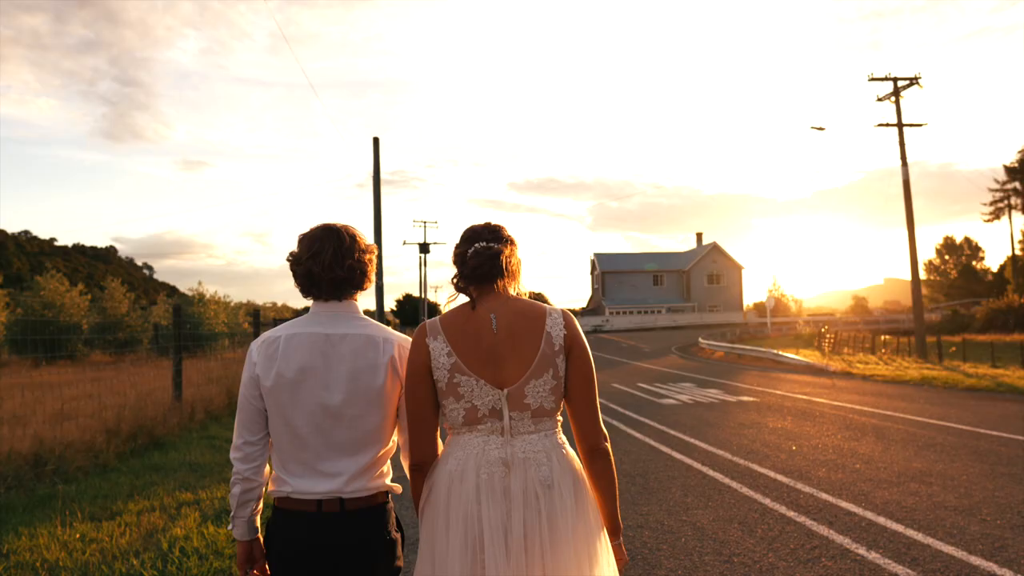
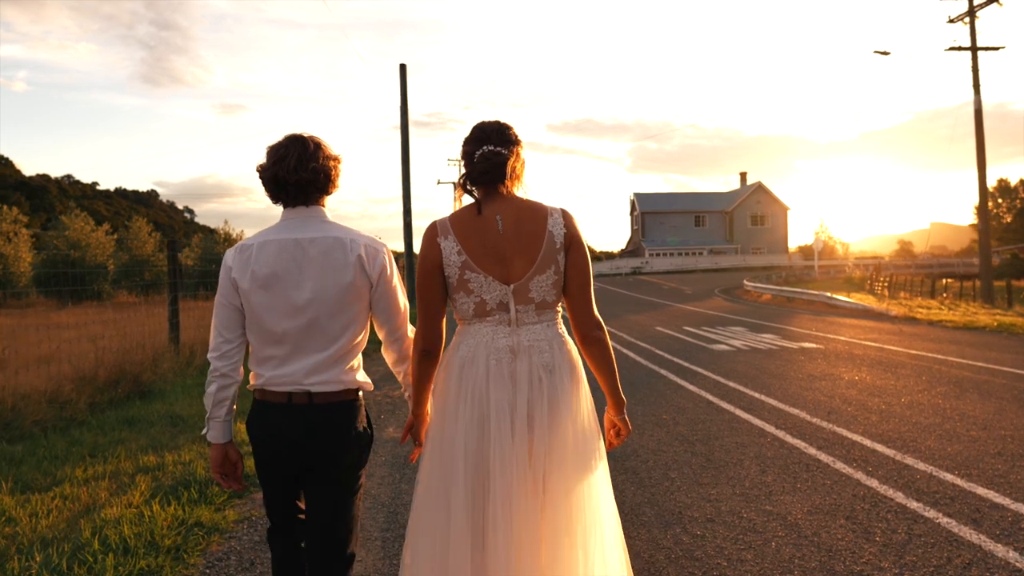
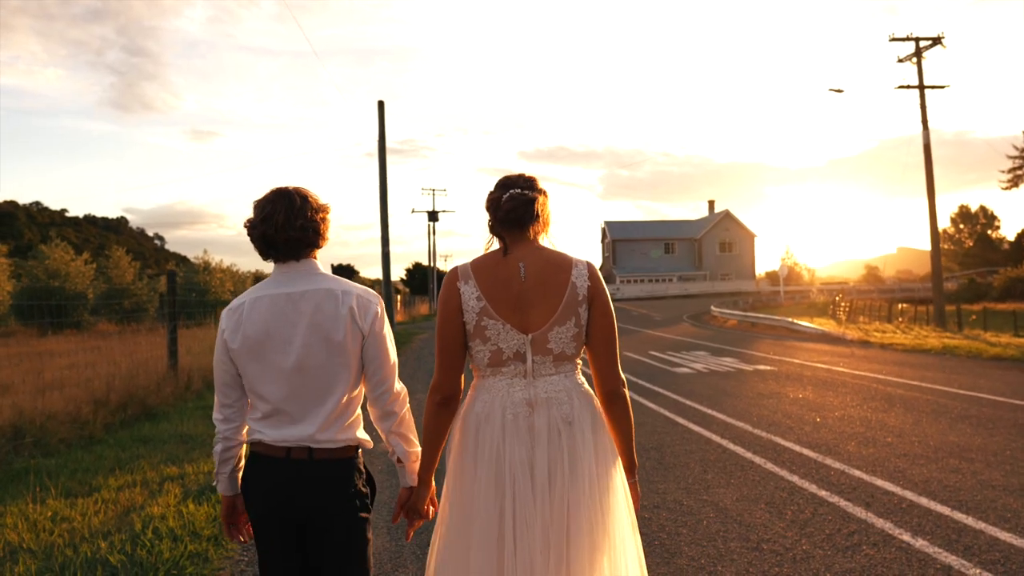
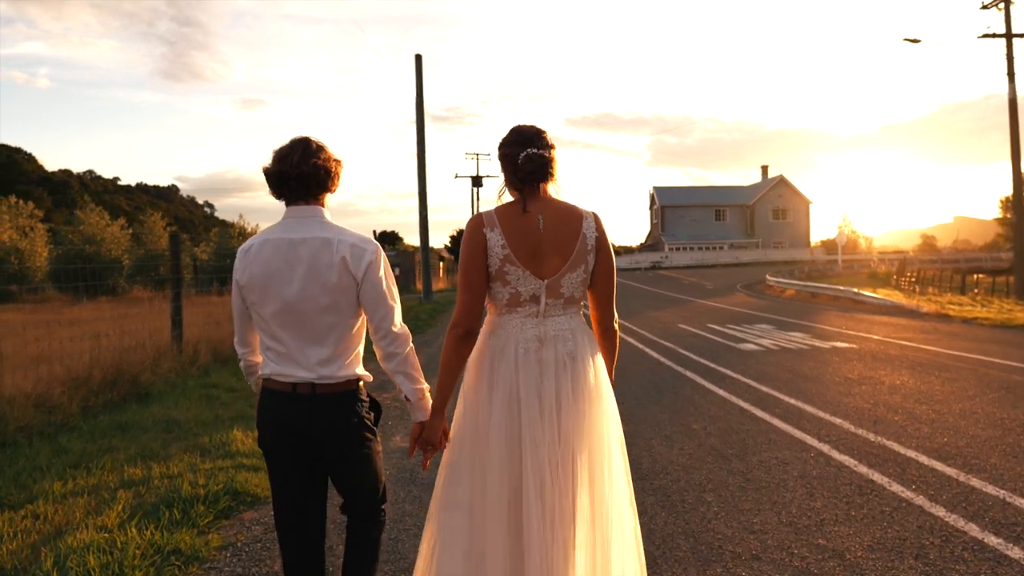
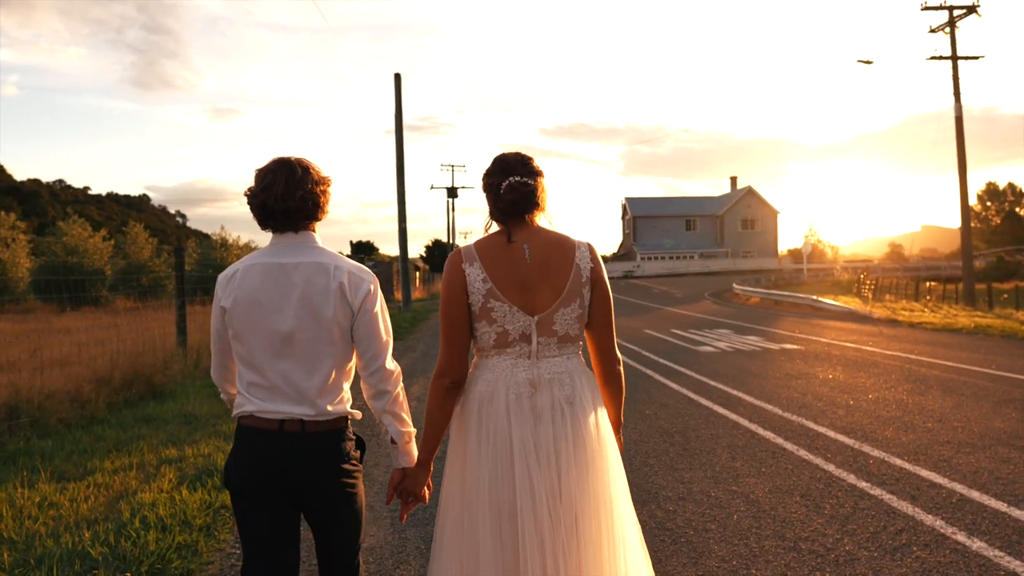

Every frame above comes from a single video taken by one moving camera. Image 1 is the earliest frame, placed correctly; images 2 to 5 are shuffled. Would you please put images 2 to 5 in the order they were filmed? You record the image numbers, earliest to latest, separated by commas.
3, 5, 2, 4
